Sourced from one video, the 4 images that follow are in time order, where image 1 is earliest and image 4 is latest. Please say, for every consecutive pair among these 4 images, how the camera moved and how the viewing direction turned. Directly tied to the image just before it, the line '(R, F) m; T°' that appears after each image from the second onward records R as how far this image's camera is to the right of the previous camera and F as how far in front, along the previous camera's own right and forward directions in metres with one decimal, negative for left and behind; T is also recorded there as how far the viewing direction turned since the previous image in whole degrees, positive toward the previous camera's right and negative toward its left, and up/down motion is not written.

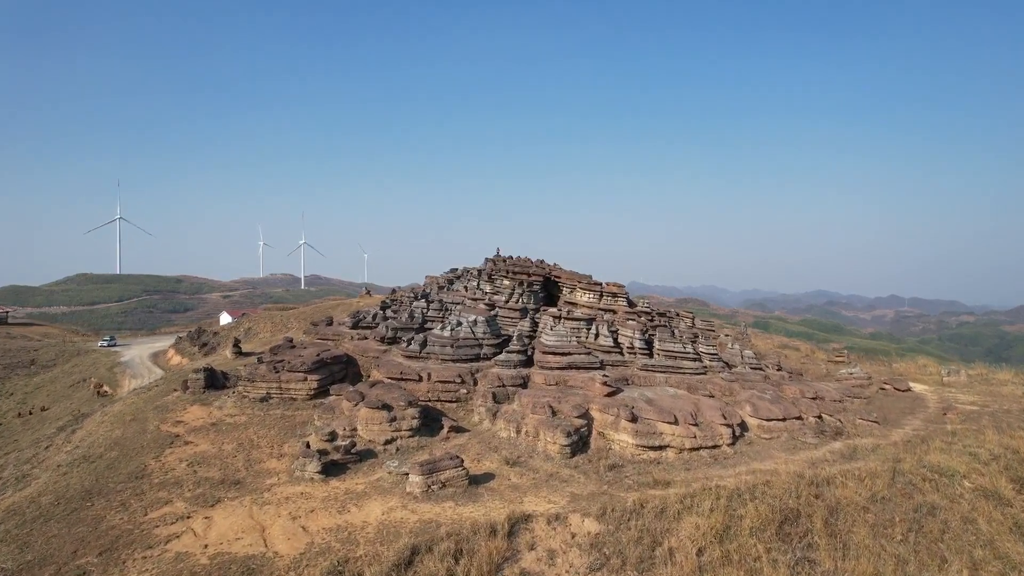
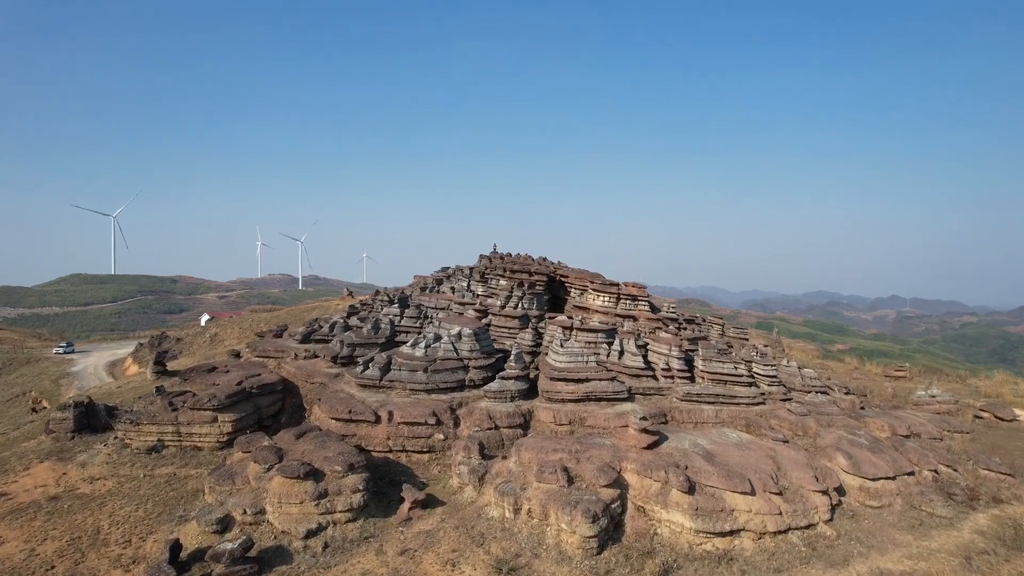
(+0.1, +4.9) m; 0°
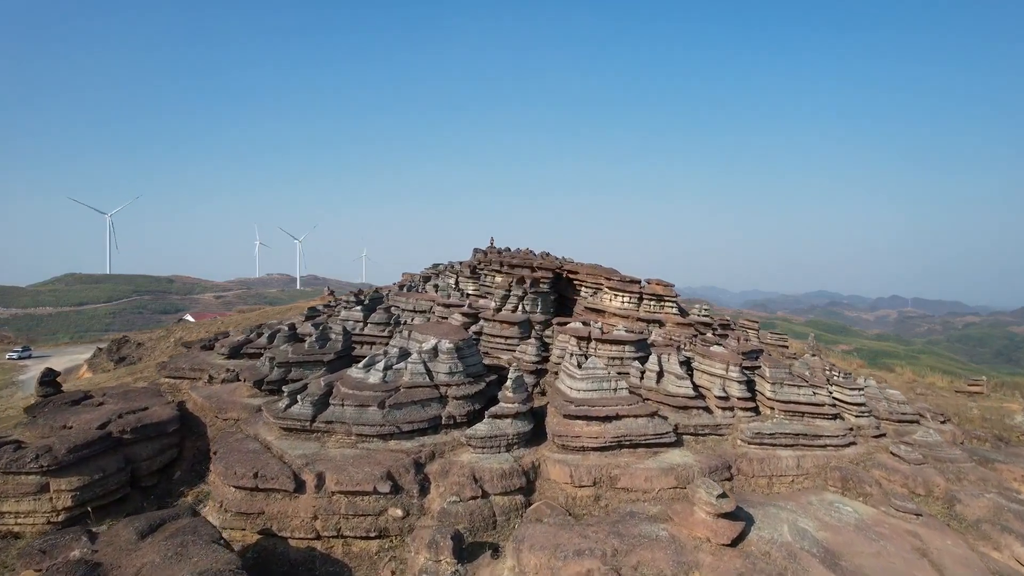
(+0.1, +4.3) m; 0°
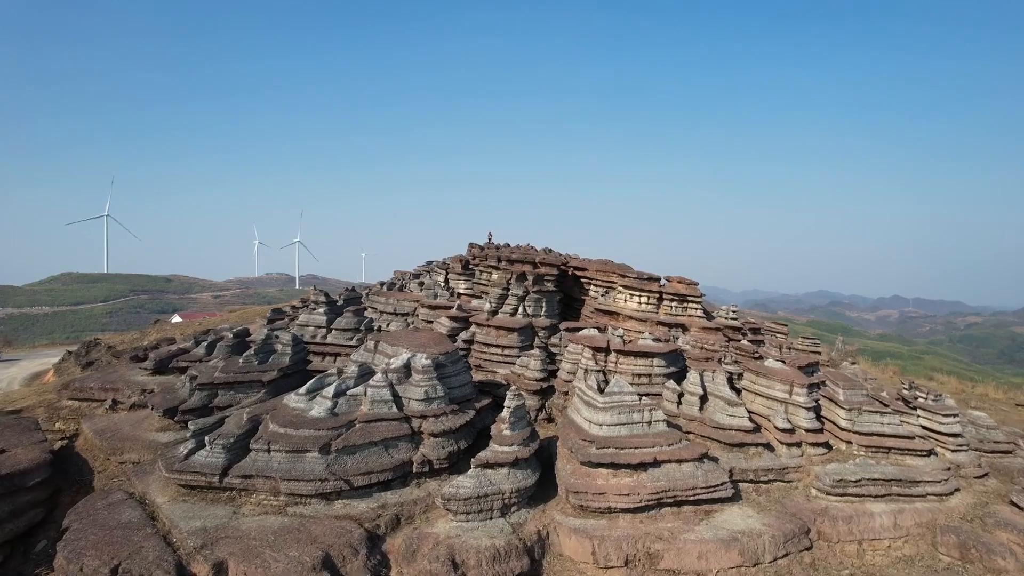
(0.0, +2.7) m; 0°
